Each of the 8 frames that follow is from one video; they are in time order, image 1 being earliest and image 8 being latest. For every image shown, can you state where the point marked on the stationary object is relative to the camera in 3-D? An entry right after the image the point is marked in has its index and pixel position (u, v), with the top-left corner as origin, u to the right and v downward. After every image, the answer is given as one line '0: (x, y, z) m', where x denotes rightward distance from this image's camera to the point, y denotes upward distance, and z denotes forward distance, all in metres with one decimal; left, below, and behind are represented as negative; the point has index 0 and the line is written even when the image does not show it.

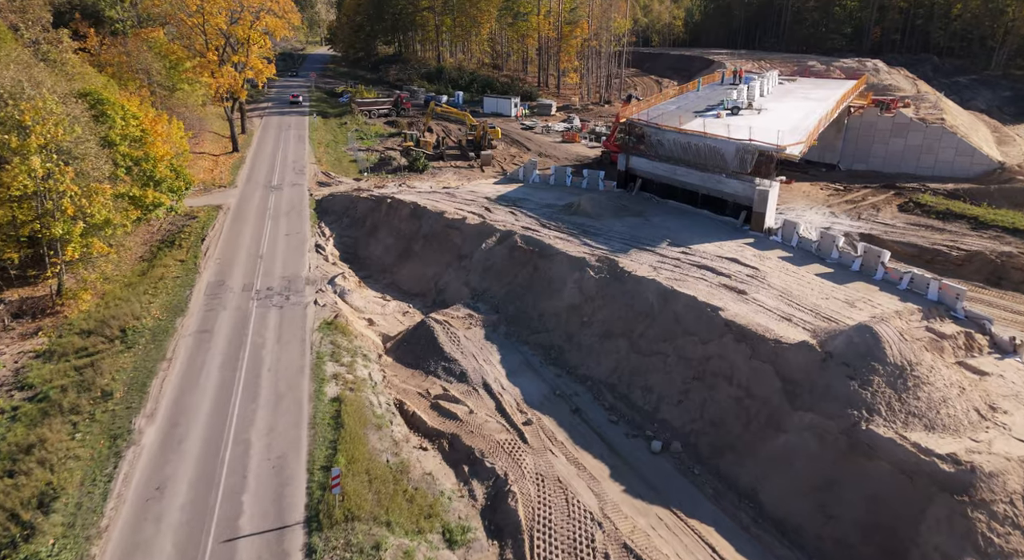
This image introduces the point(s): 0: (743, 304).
0: (+6.8, -0.7, +18.4) m
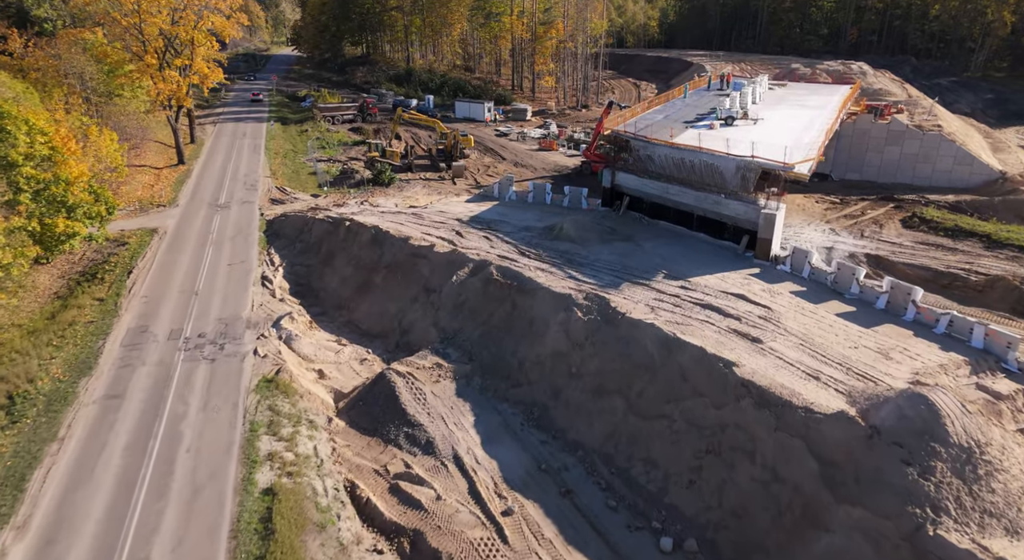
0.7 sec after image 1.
0: (+6.2, -1.9, +15.5) m
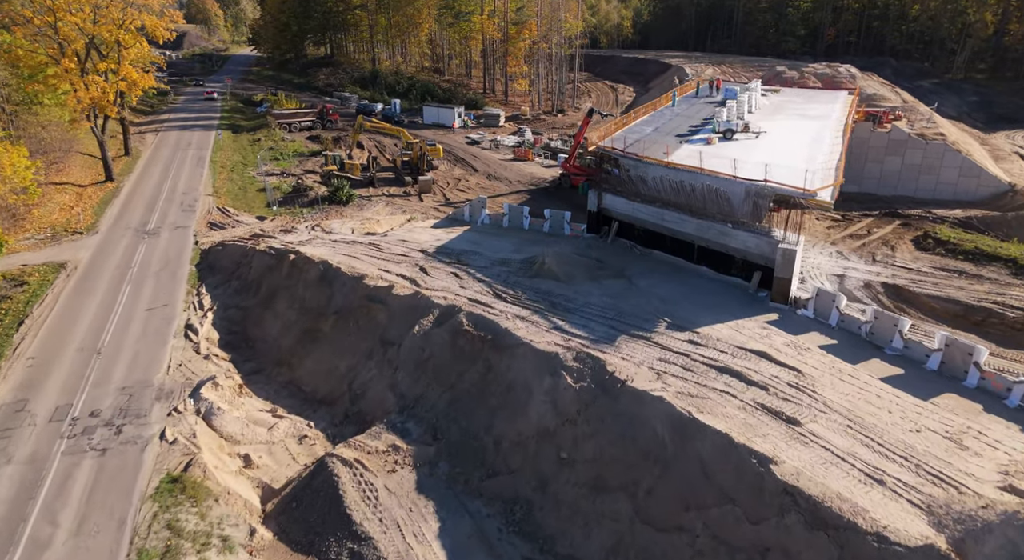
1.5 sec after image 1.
0: (+5.7, -3.3, +12.2) m
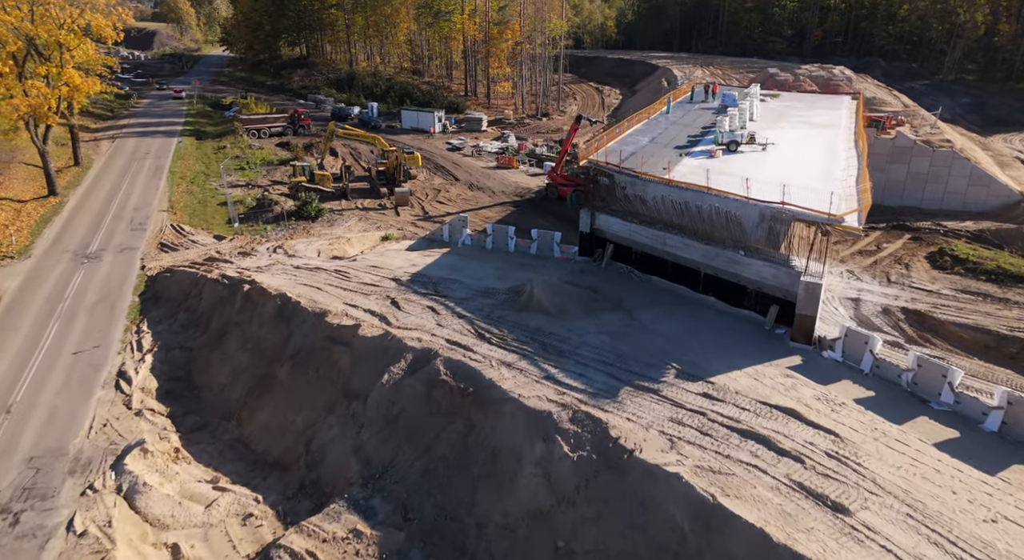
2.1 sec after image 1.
0: (+5.5, -4.3, +9.9) m
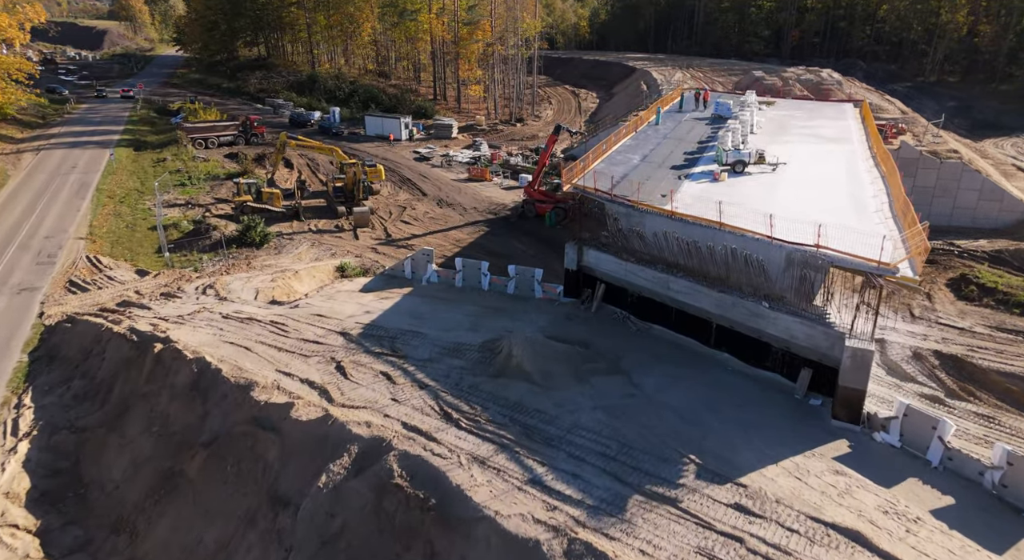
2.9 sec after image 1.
0: (+5.2, -5.6, +6.7) m
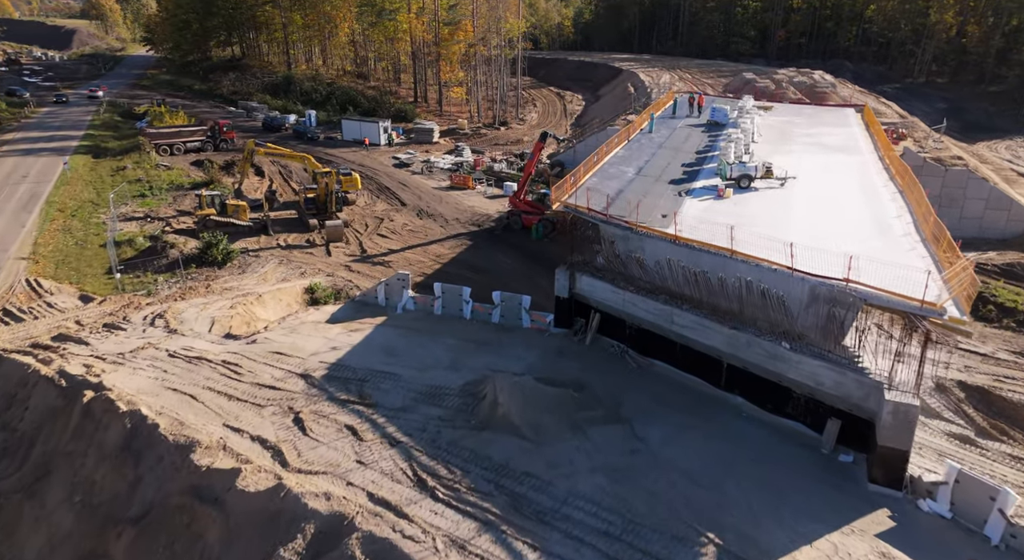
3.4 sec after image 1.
0: (+5.1, -6.3, +4.9) m
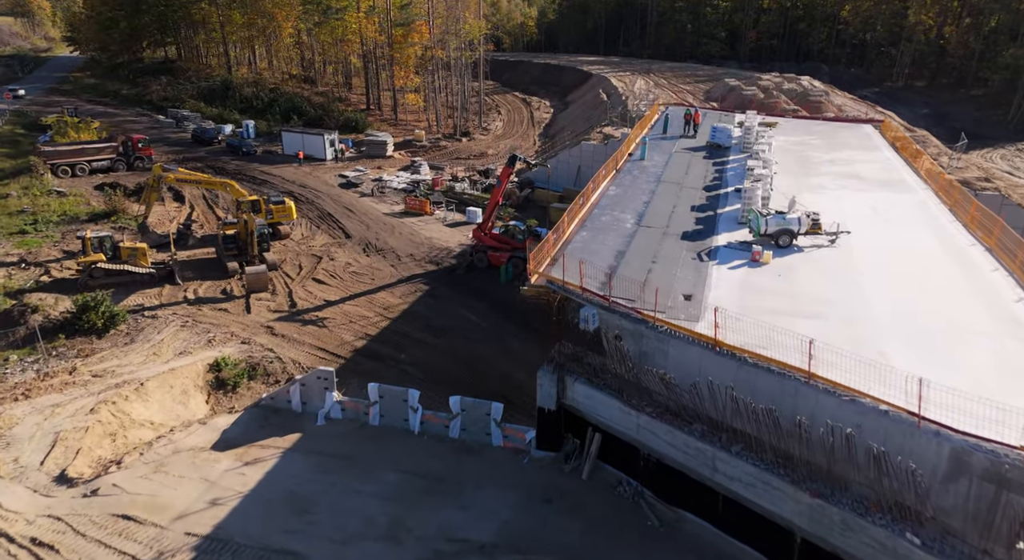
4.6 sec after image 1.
0: (+5.2, -8.3, +0.2) m
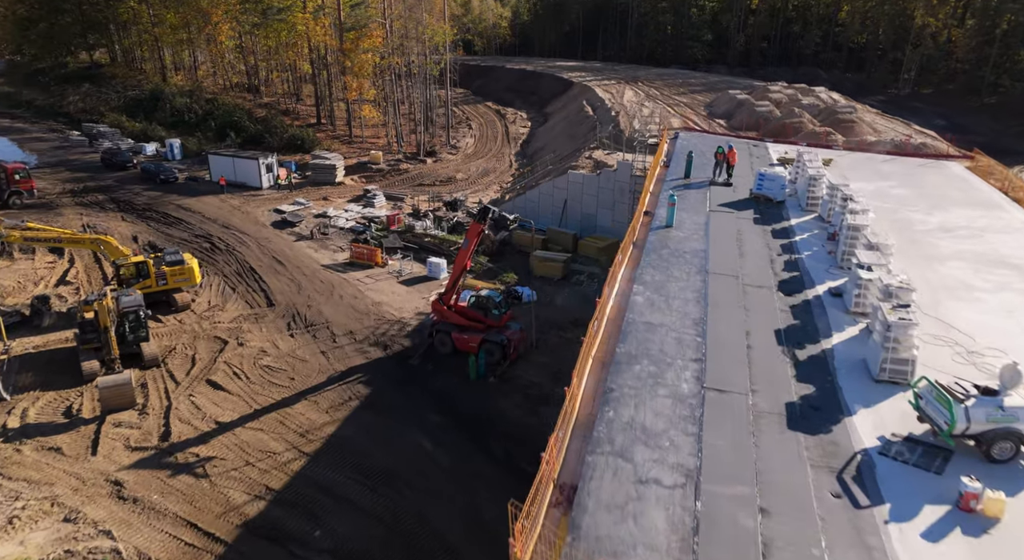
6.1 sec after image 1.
0: (+5.4, -11.0, -6.3) m
